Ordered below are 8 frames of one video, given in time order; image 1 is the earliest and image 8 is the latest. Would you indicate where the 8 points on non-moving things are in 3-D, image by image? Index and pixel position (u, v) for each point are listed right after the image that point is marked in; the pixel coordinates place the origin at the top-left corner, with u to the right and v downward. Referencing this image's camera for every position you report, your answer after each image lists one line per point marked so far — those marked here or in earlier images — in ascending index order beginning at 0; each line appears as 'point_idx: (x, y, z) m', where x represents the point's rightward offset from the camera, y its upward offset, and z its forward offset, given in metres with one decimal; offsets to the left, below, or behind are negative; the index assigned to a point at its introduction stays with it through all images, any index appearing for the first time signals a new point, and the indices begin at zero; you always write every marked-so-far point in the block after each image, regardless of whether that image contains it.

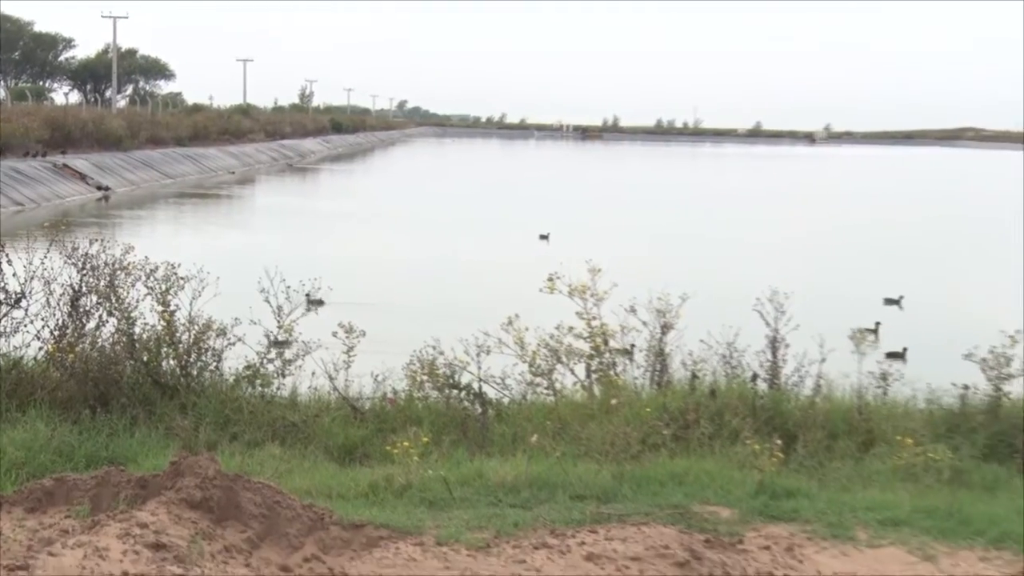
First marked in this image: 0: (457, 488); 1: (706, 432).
0: (-0.4, -1.2, +5.4) m
1: (+1.1, -0.9, +6.2) m
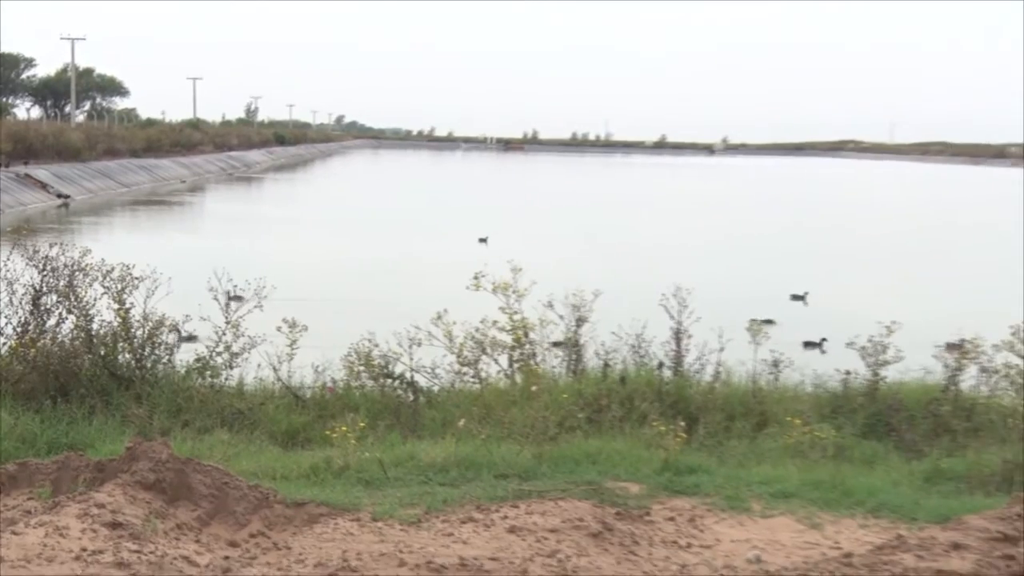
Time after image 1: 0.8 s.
0: (-0.8, -1.2, +5.9) m
1: (+0.6, -0.9, +6.6) m
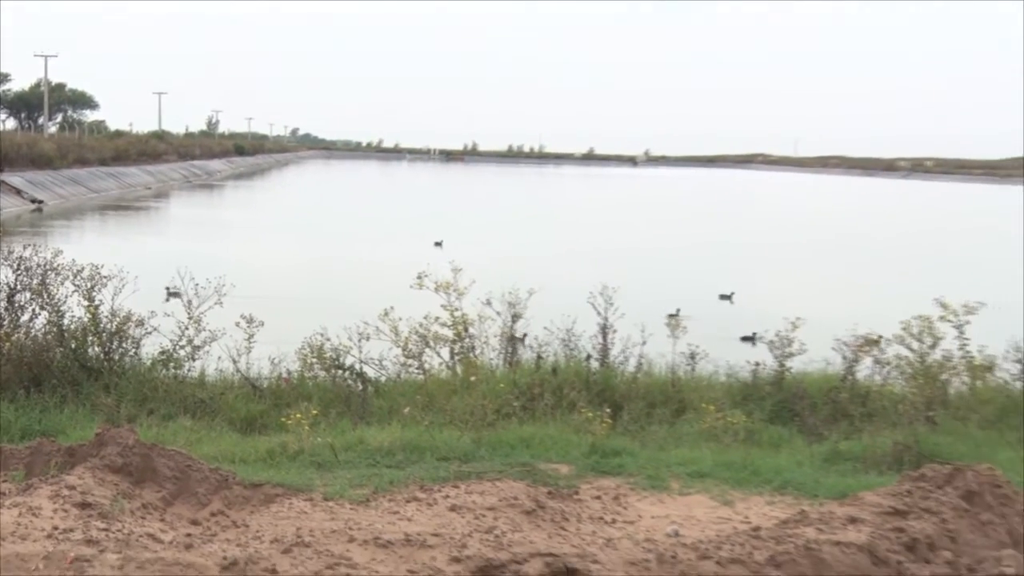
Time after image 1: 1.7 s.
0: (-1.2, -1.1, +6.3) m
1: (+0.2, -0.9, +7.1) m
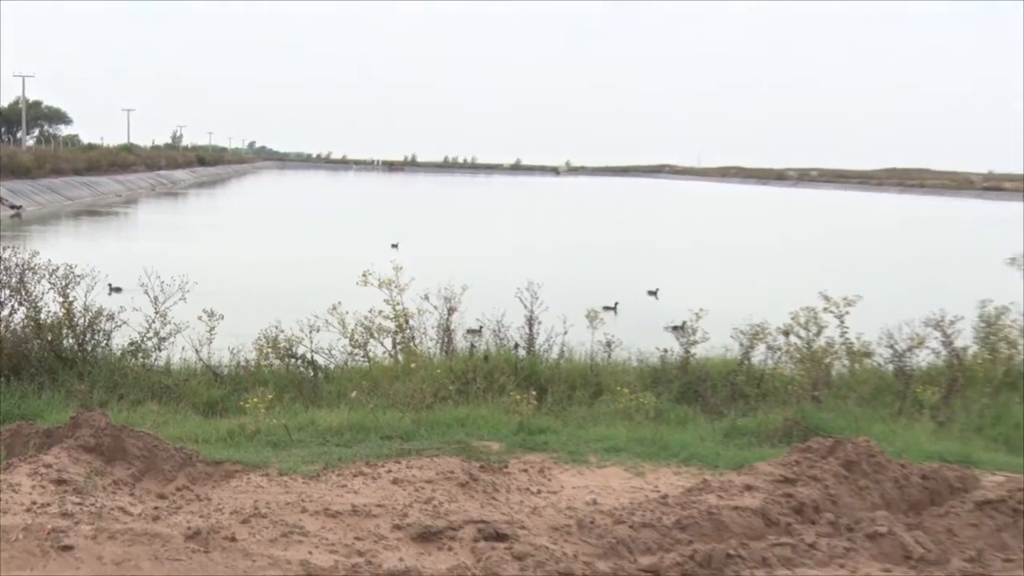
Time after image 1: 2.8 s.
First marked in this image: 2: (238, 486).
0: (-1.7, -1.1, +7.0) m
1: (-0.3, -0.9, +7.8) m
2: (-1.9, -1.4, +6.2) m
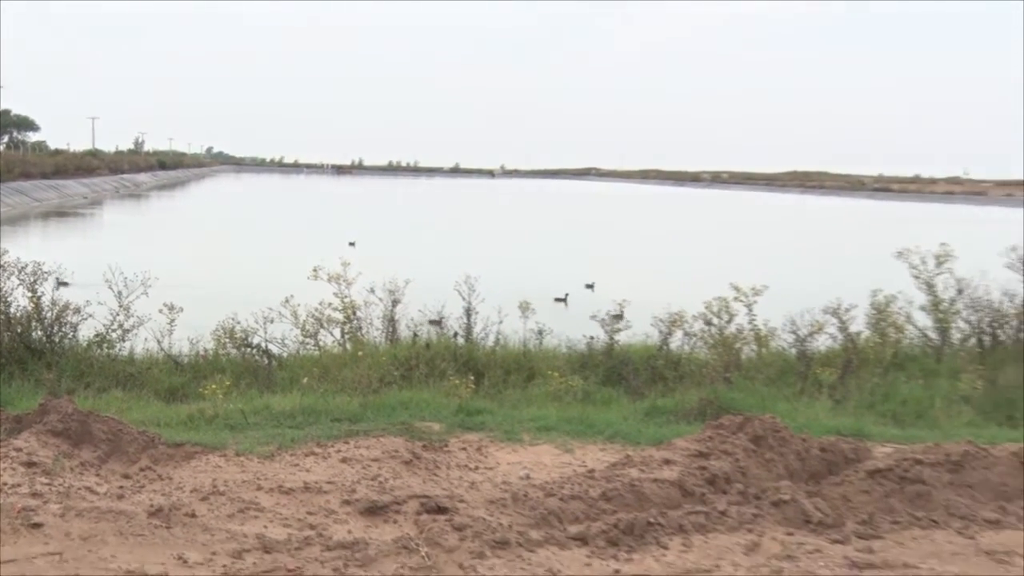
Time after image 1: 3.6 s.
0: (-2.2, -1.1, +7.5) m
1: (-0.8, -0.8, +8.4) m
2: (-2.4, -1.3, +6.7) m
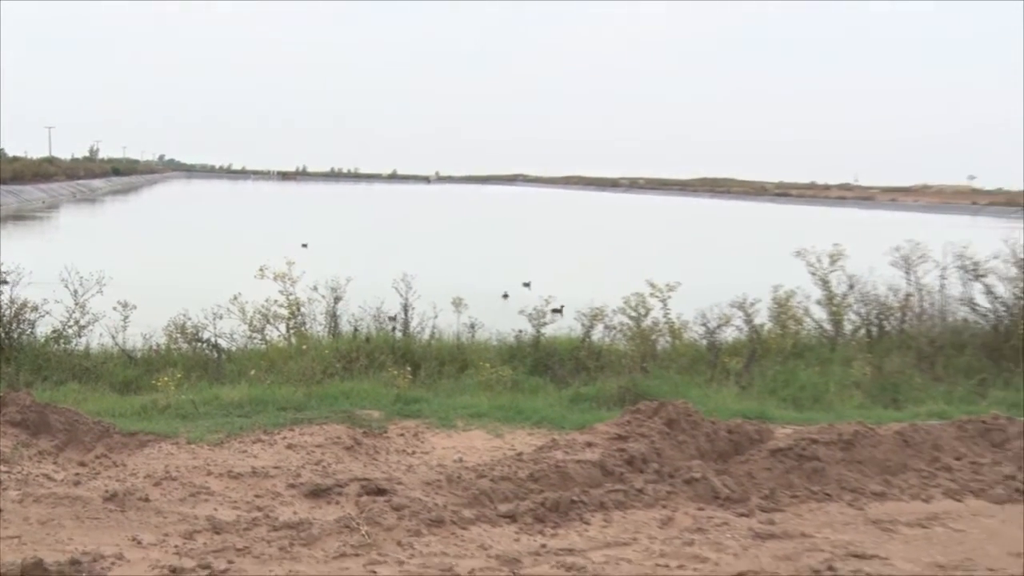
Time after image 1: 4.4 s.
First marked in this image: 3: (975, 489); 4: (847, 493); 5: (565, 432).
0: (-2.8, -1.1, +7.9) m
1: (-1.4, -0.8, +8.9) m
2: (-2.9, -1.3, +7.1) m
3: (+3.6, -1.6, +7.1) m
4: (+2.7, -1.6, +7.1) m
5: (+0.5, -1.2, +7.7) m
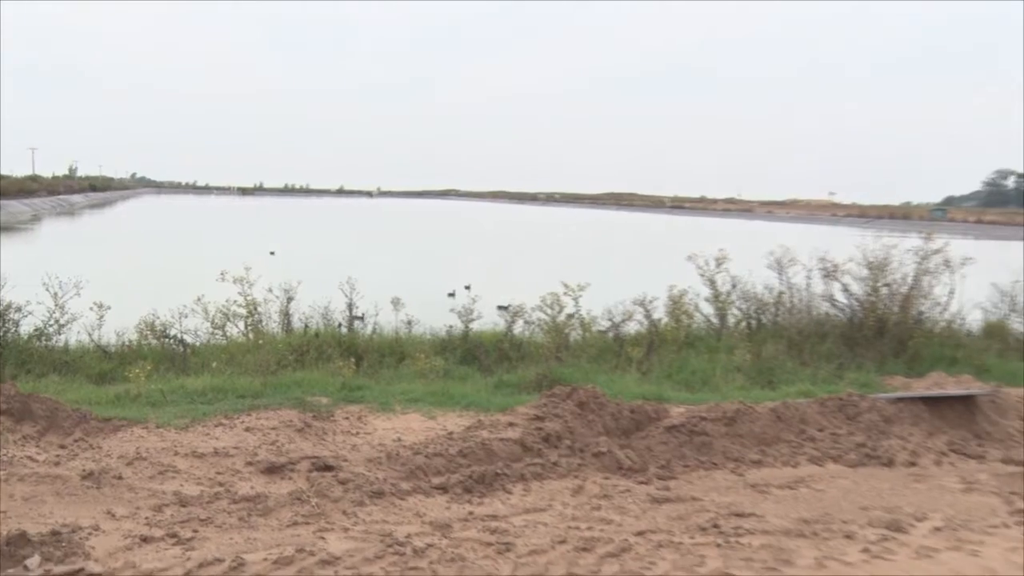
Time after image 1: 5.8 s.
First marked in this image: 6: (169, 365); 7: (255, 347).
0: (-3.4, -1.1, +8.9) m
1: (-2.1, -0.8, +9.9) m
2: (-3.5, -1.3, +8.1) m
3: (+3.0, -1.6, +8.3) m
4: (+2.0, -1.6, +8.3) m
5: (-0.2, -1.2, +8.8) m
6: (-3.8, -0.9, +9.9) m
7: (-2.9, -0.7, +10.0) m
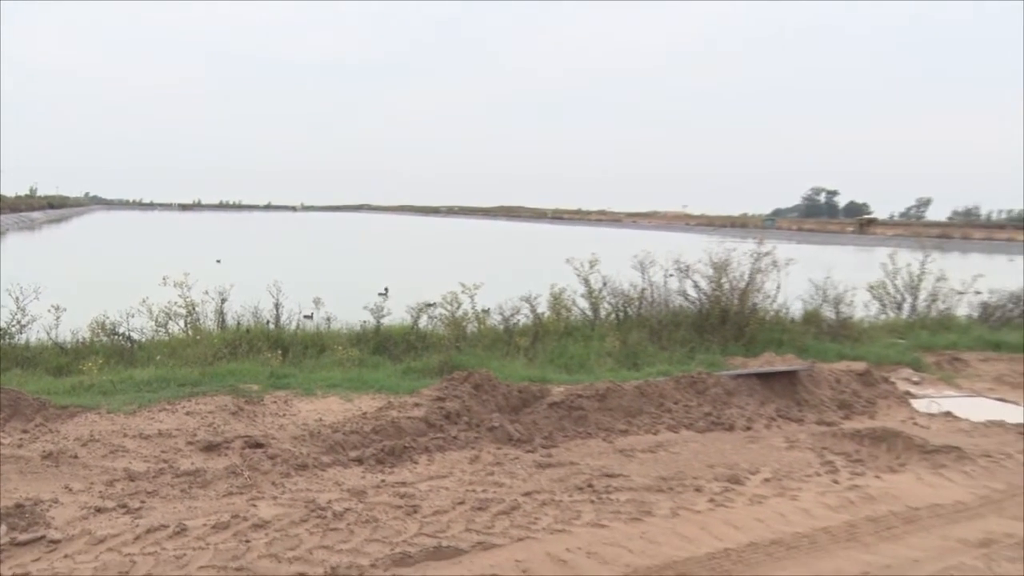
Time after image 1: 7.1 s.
0: (-4.5, -1.2, +10.2) m
1: (-3.3, -0.9, +11.3) m
2: (-4.5, -1.4, +9.3) m
3: (+2.0, -1.5, +10.0) m
4: (+1.0, -1.6, +9.8) m
5: (-1.3, -1.3, +10.2) m
6: (-5.0, -1.0, +11.1) m
7: (-4.0, -0.8, +11.3) m
